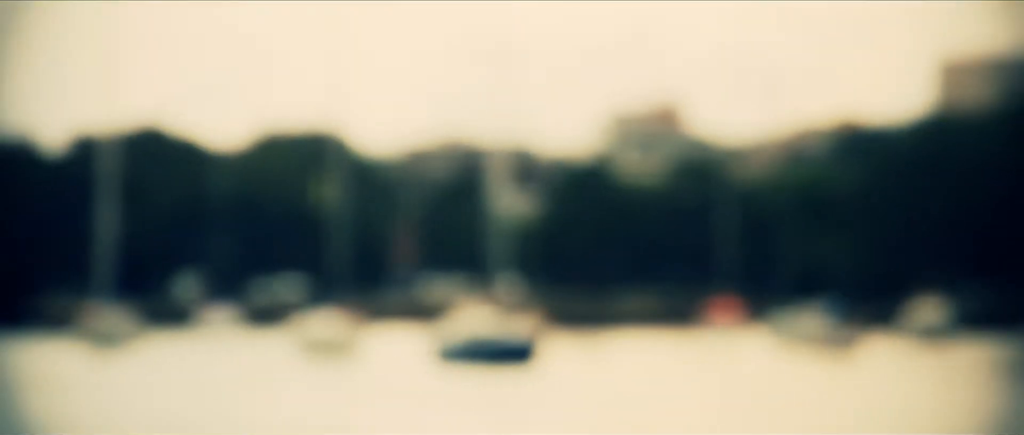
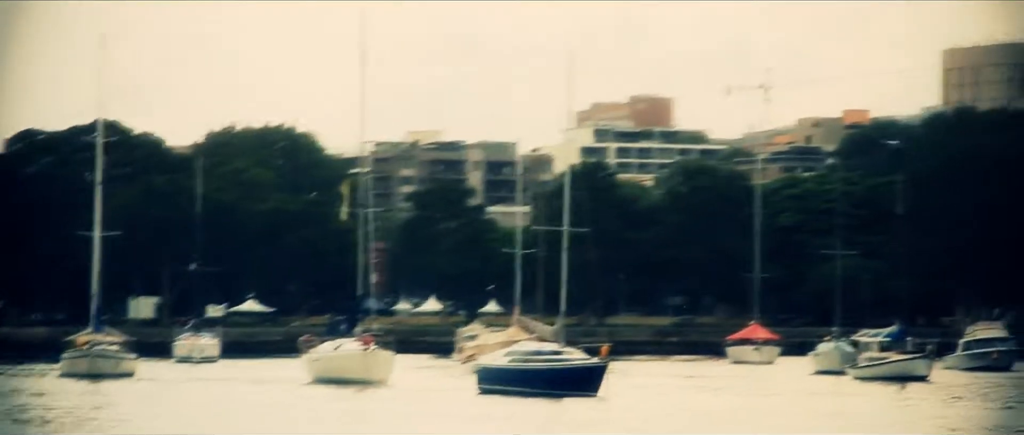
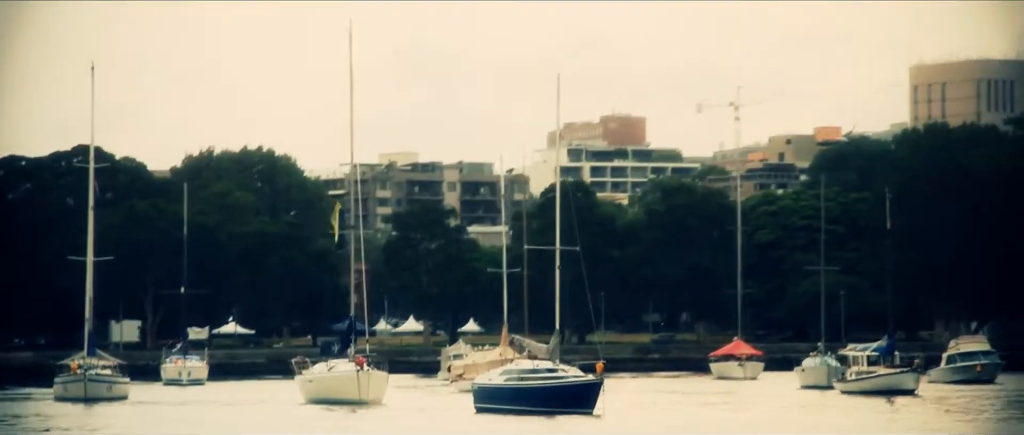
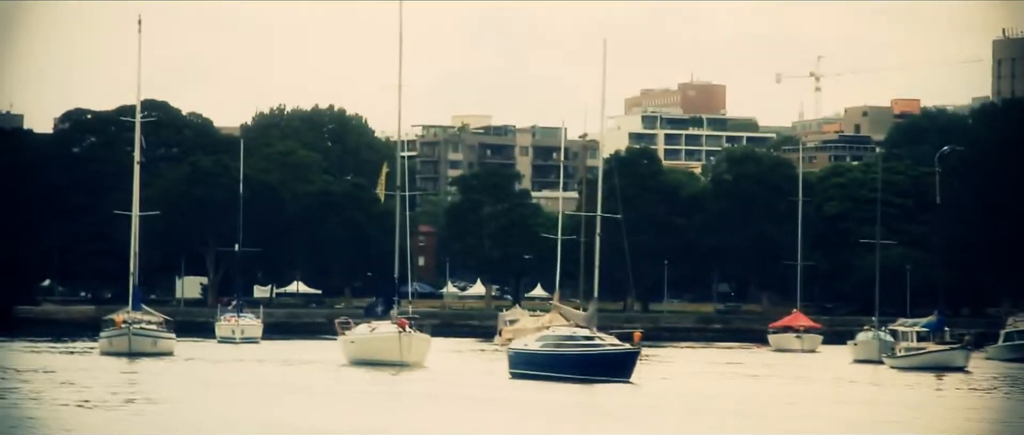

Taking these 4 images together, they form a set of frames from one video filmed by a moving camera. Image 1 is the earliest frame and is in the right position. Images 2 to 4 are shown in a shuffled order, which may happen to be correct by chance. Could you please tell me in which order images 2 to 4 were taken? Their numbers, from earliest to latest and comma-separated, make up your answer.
4, 2, 3
